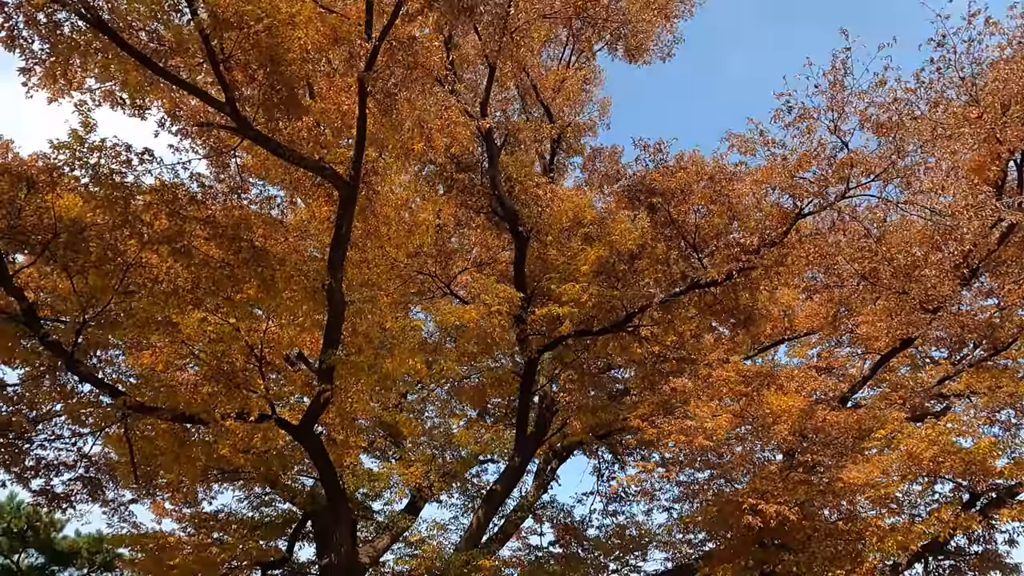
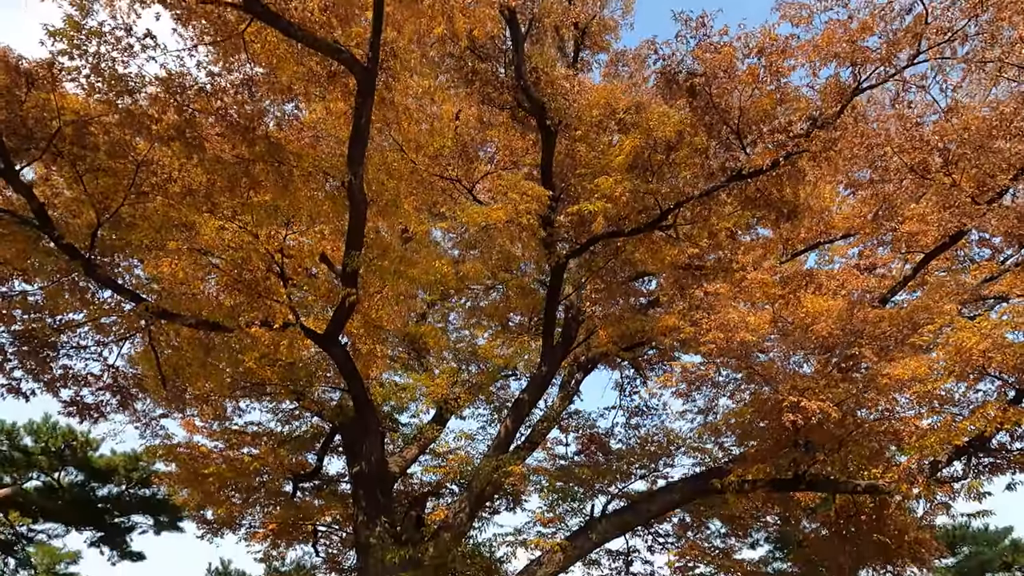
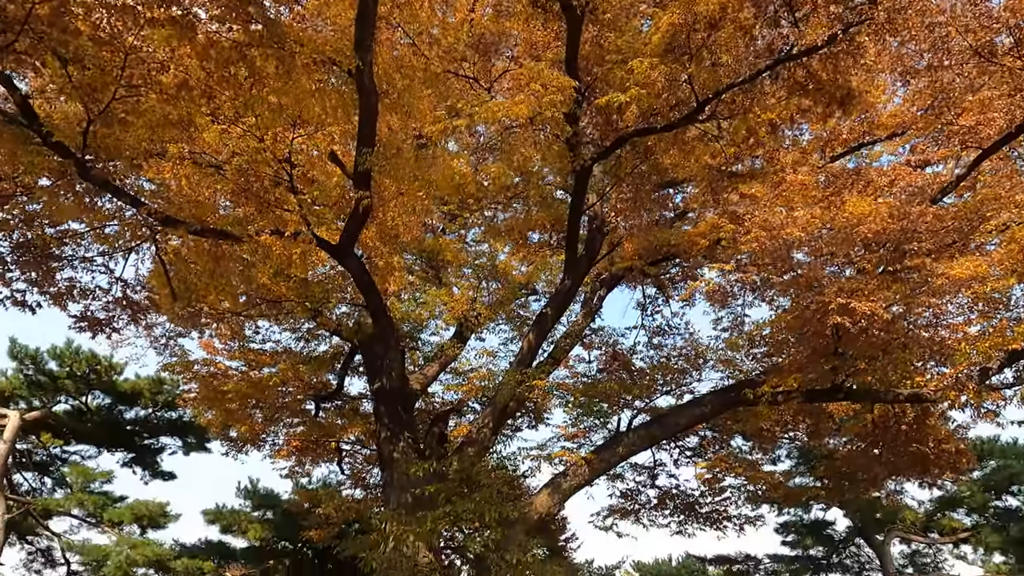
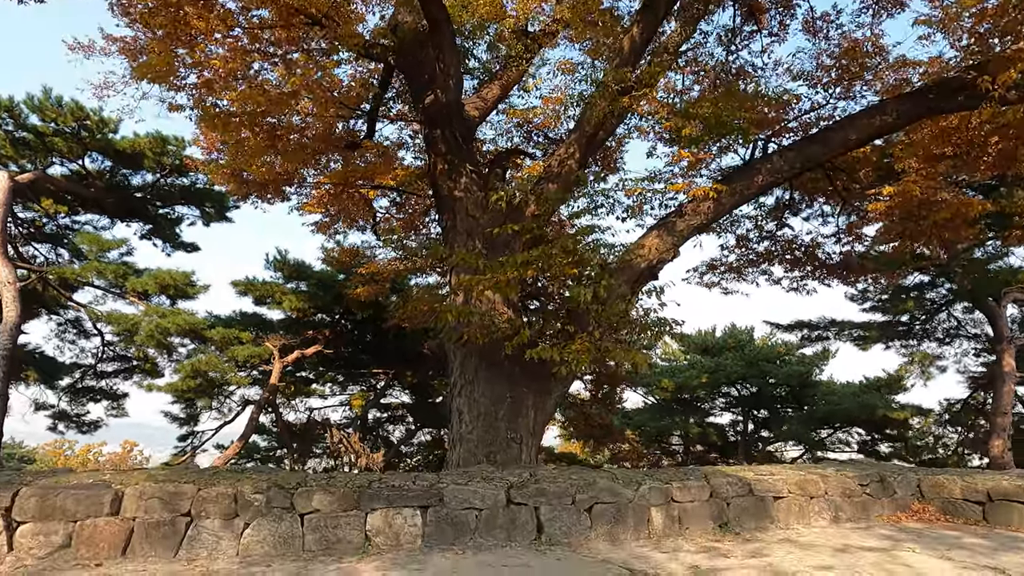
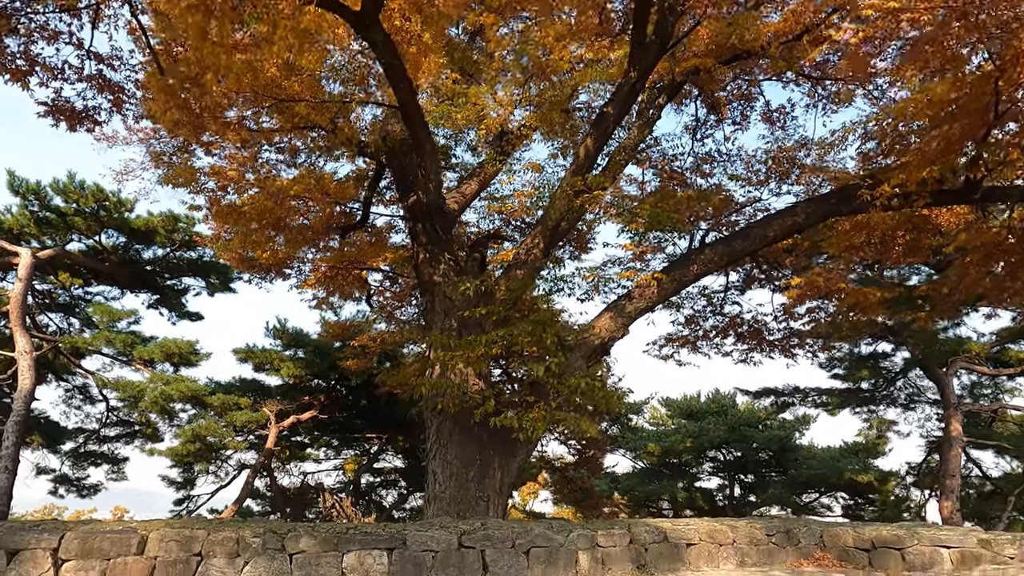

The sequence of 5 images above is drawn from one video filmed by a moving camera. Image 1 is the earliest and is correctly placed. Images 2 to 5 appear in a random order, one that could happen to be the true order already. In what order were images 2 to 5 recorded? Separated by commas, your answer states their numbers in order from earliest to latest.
2, 3, 5, 4
